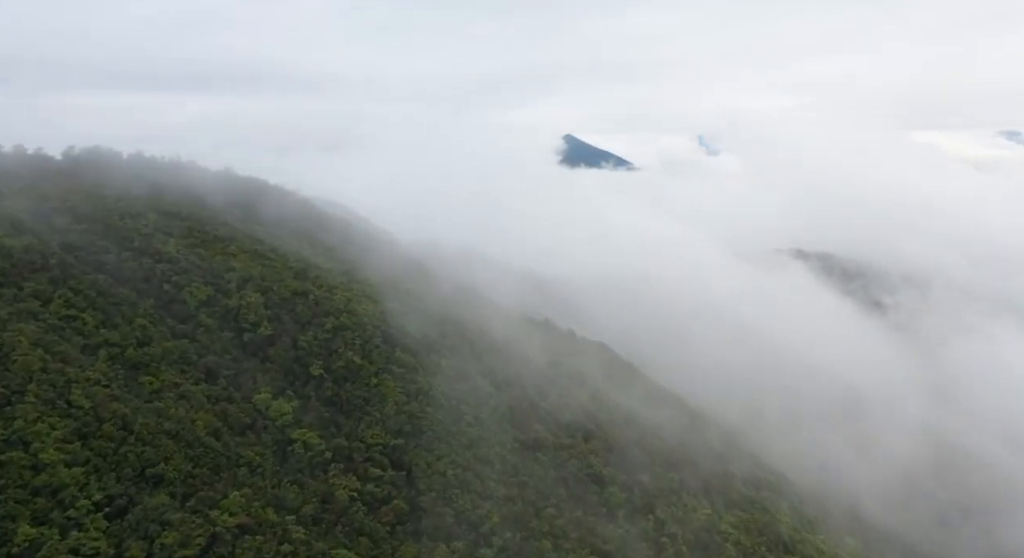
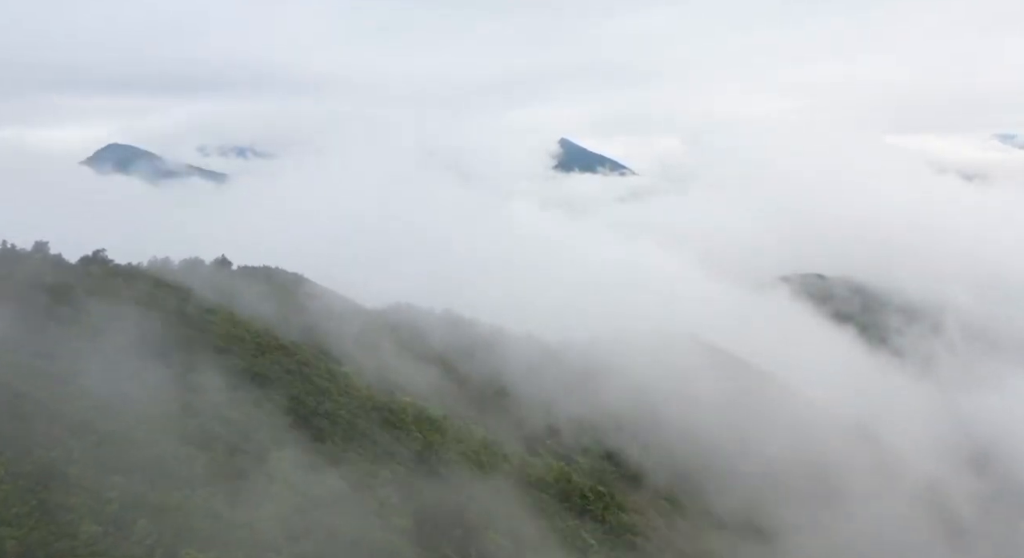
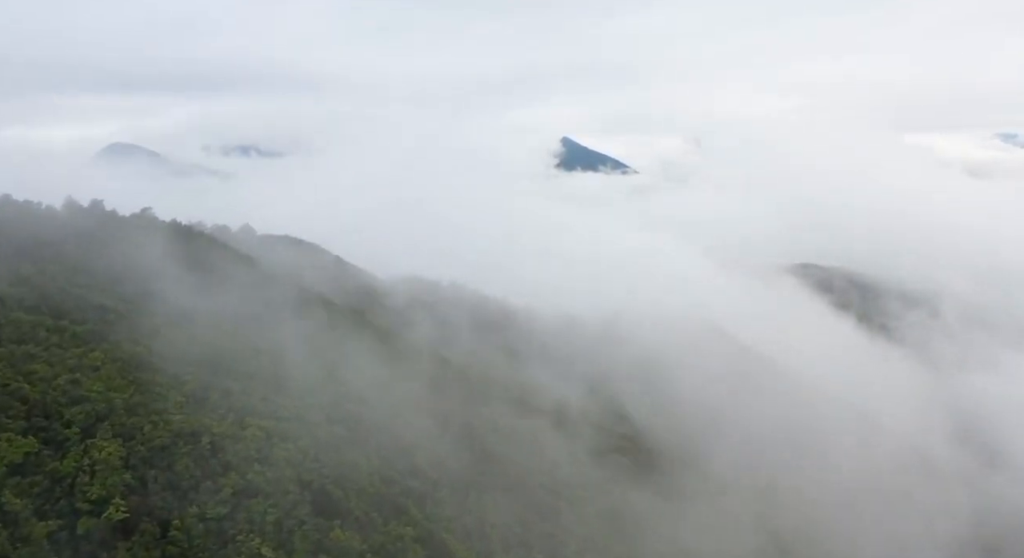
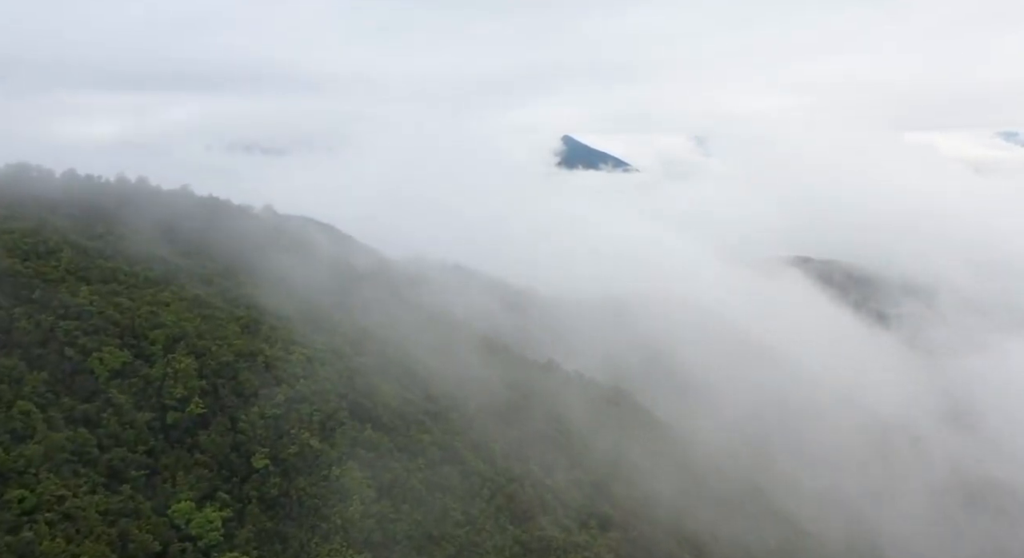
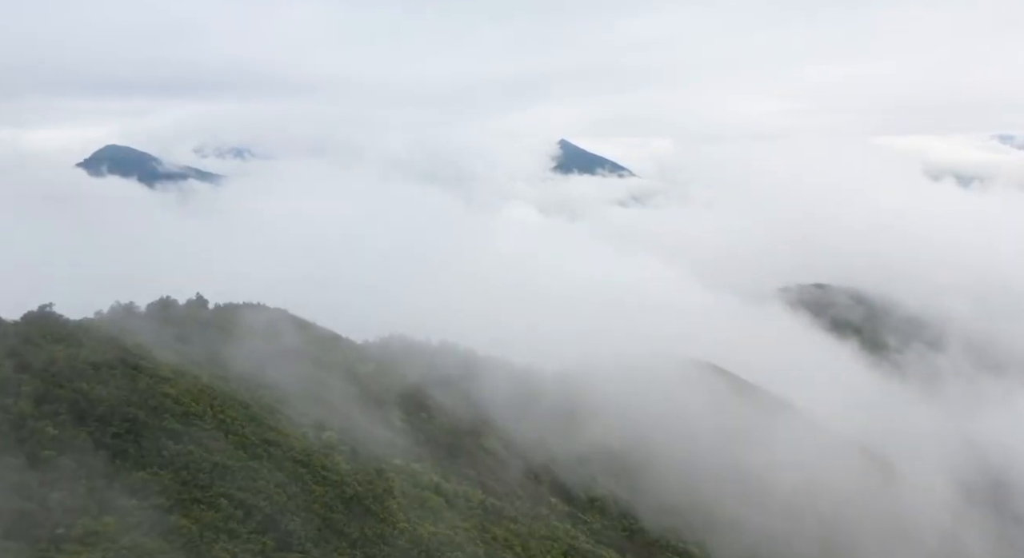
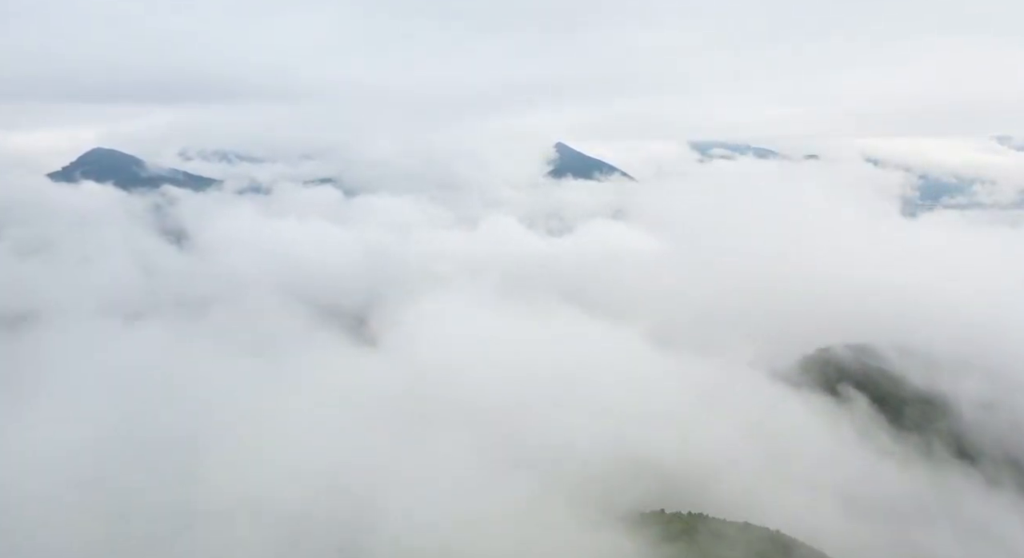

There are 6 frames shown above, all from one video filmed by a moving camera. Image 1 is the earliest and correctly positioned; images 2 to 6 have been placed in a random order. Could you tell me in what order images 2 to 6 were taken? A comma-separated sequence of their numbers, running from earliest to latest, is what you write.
4, 3, 2, 5, 6
